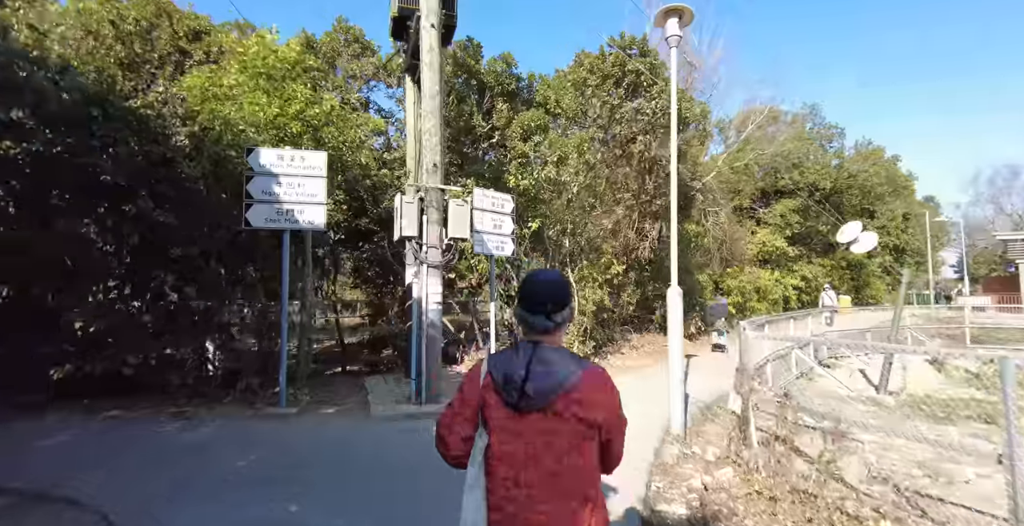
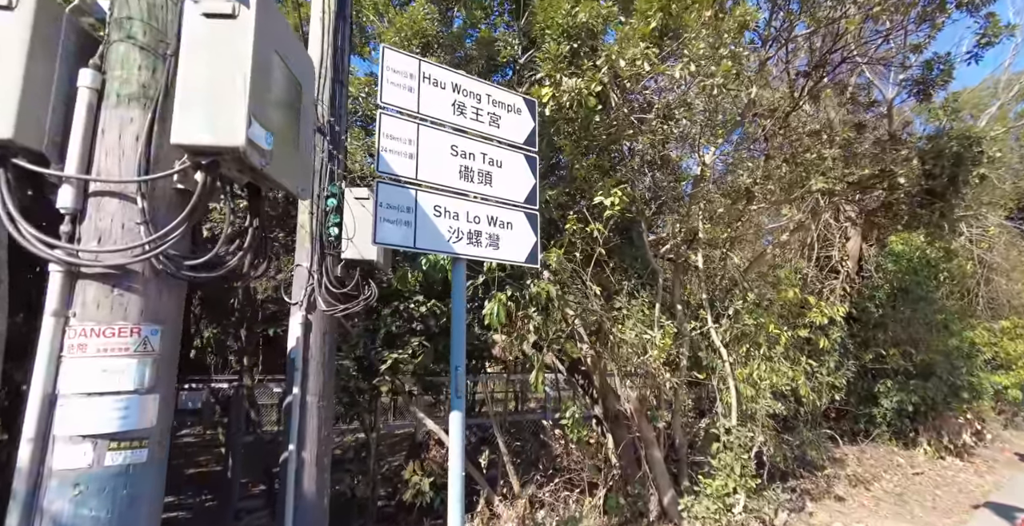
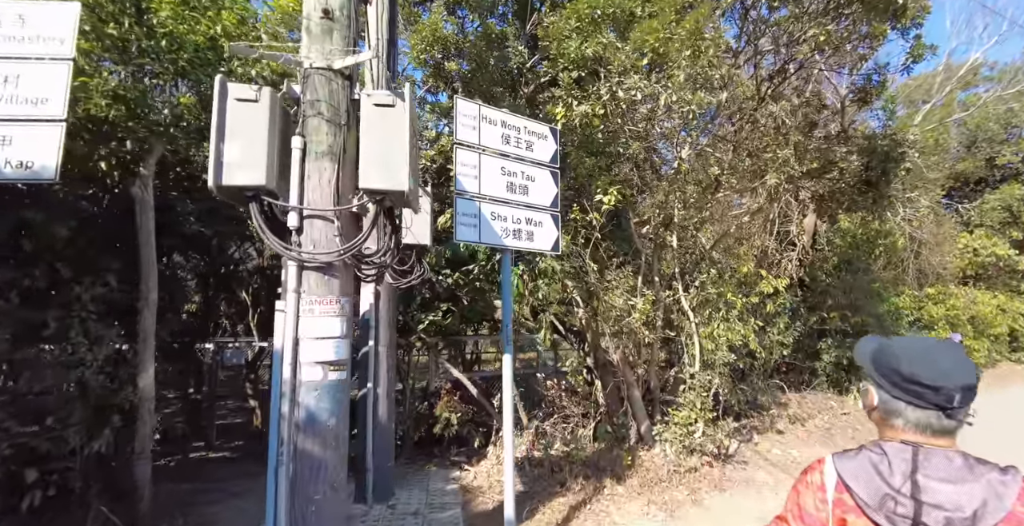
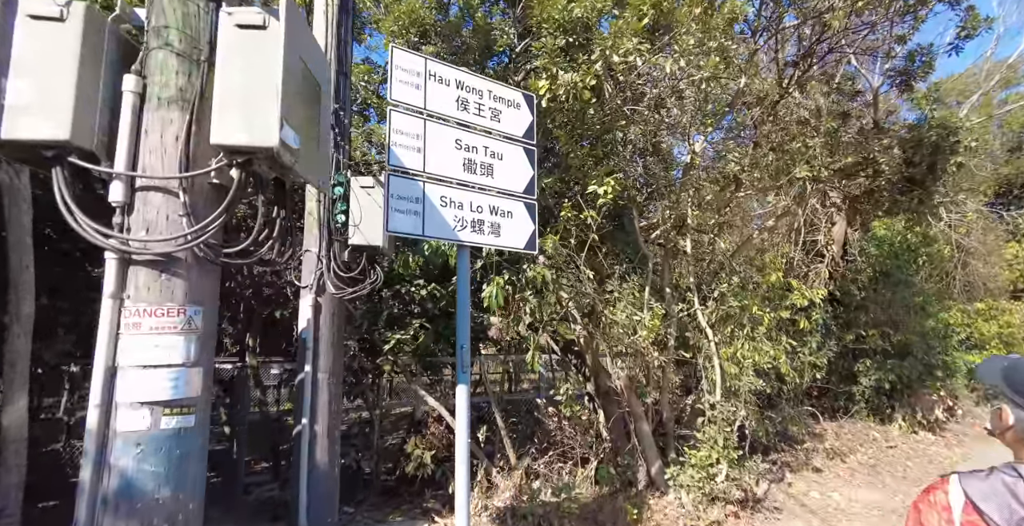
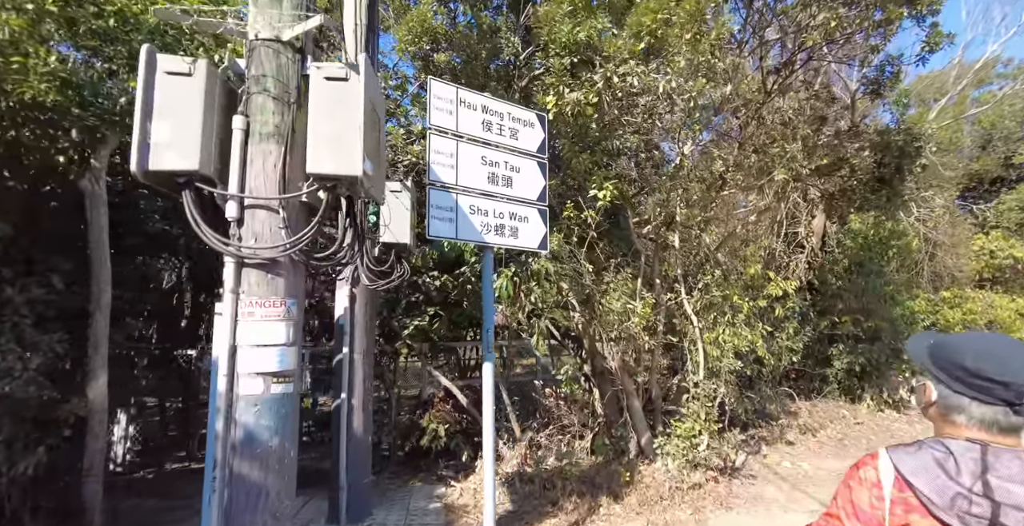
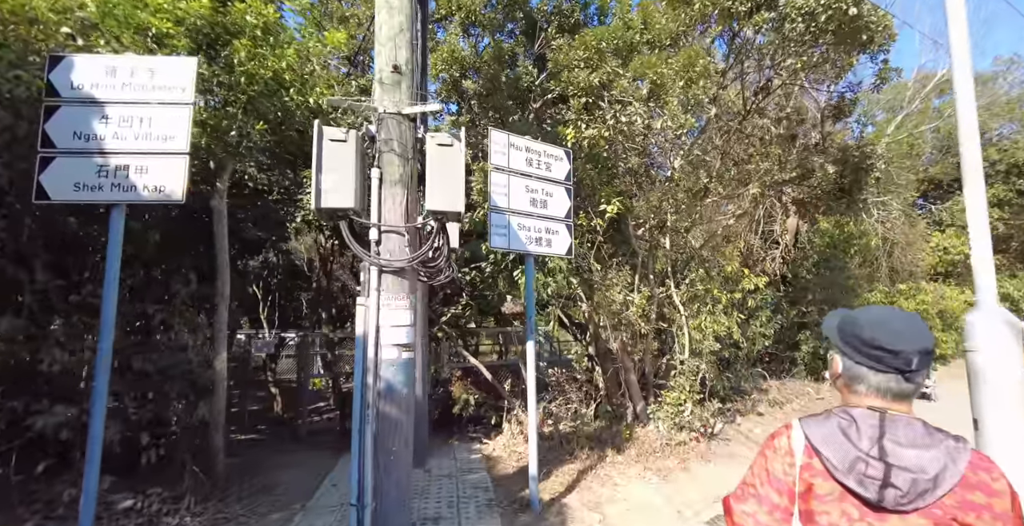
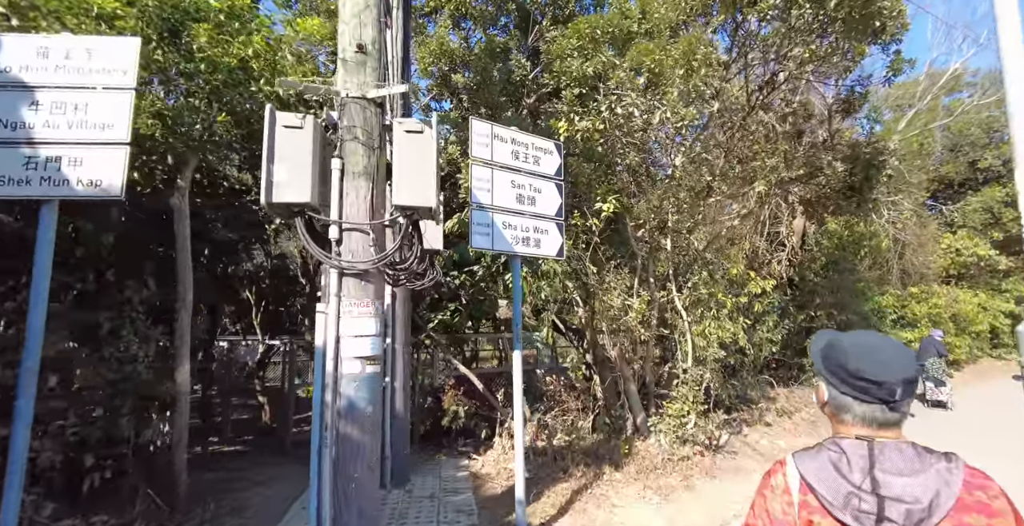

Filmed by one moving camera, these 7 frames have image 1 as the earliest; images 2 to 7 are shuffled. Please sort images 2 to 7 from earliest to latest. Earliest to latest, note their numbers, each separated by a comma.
6, 7, 3, 5, 4, 2
